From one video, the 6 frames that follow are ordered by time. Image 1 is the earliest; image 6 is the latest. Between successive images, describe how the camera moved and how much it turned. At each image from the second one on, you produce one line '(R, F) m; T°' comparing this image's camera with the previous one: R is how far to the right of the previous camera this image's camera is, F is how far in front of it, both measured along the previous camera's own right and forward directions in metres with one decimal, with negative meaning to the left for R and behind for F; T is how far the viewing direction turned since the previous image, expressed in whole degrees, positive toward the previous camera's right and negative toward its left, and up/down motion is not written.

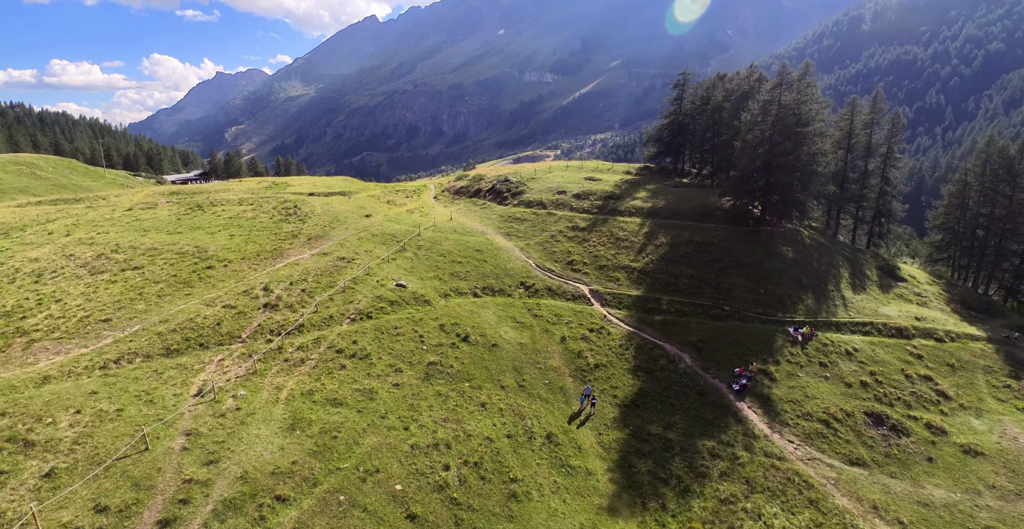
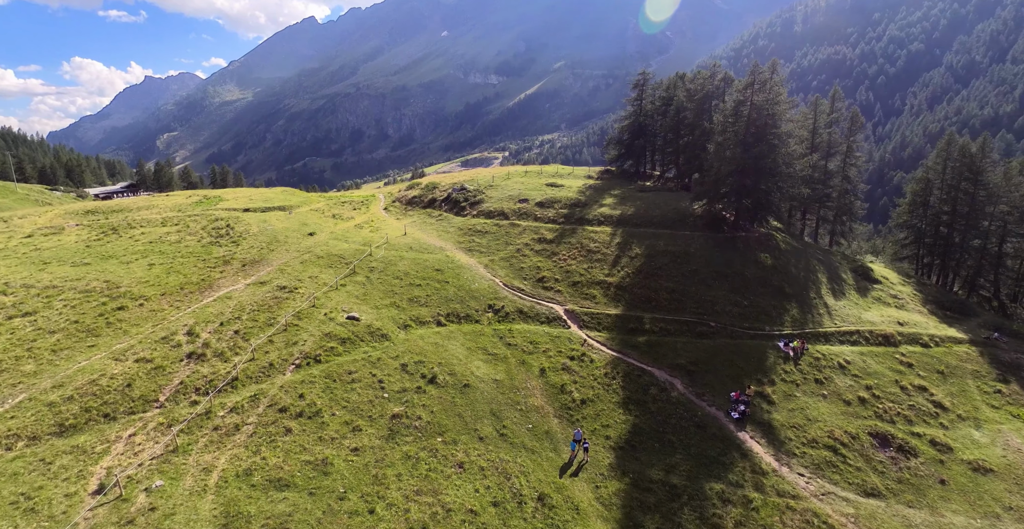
(-1.2, +4.5) m; +6°
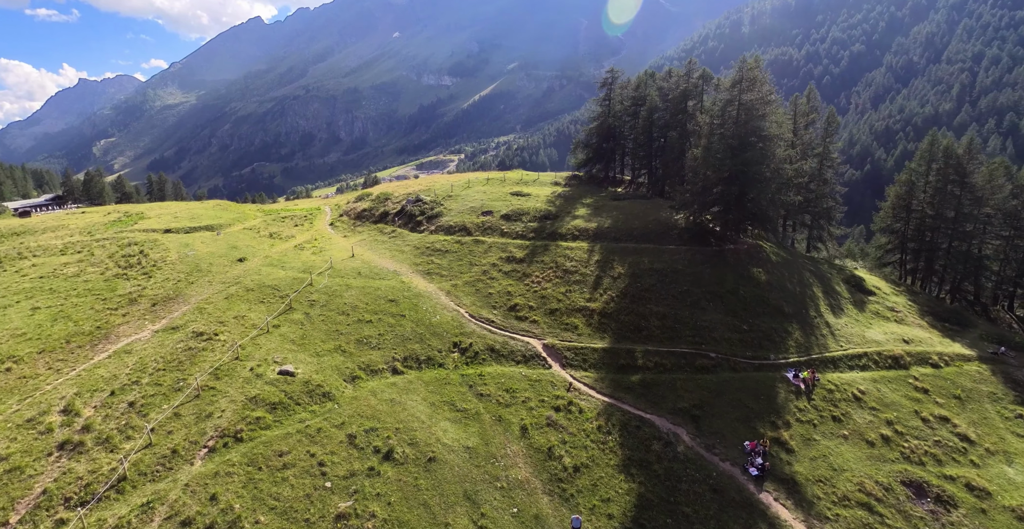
(-0.7, +6.1) m; +5°
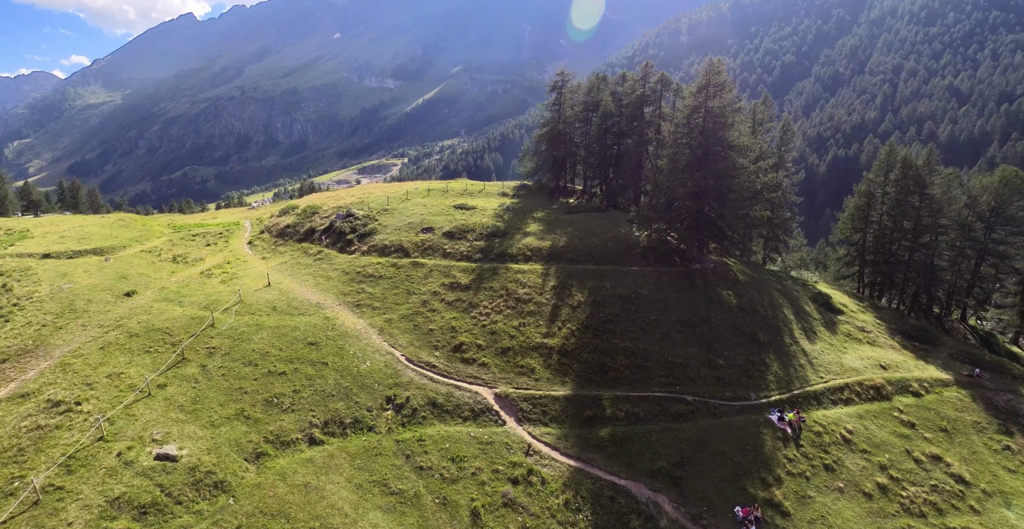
(+0.3, +5.5) m; +6°
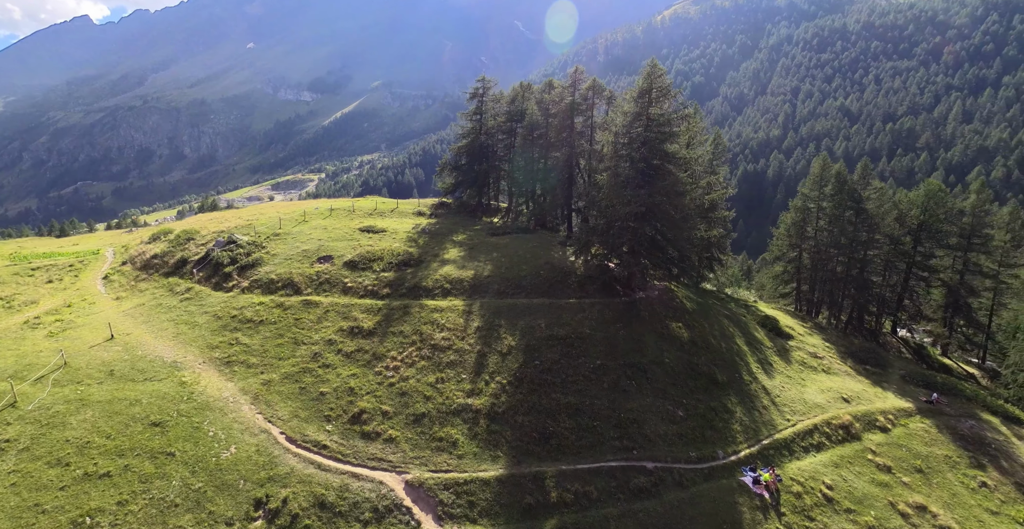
(+0.8, +6.6) m; +8°
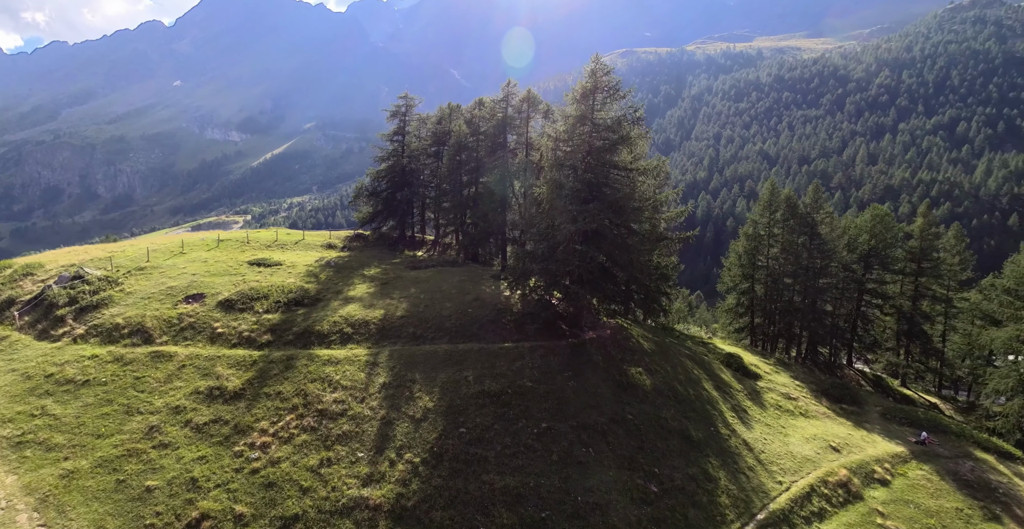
(+1.0, +6.5) m; +7°
